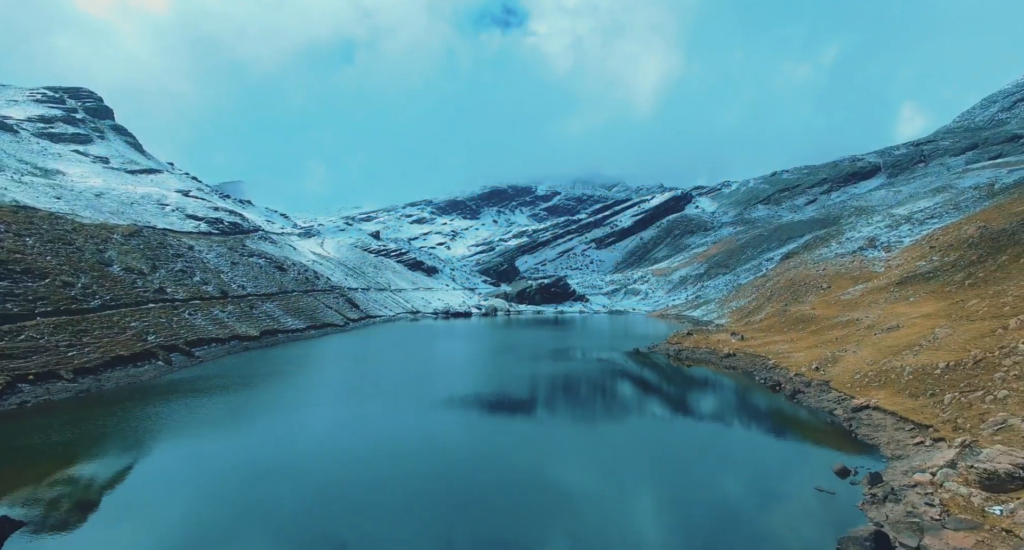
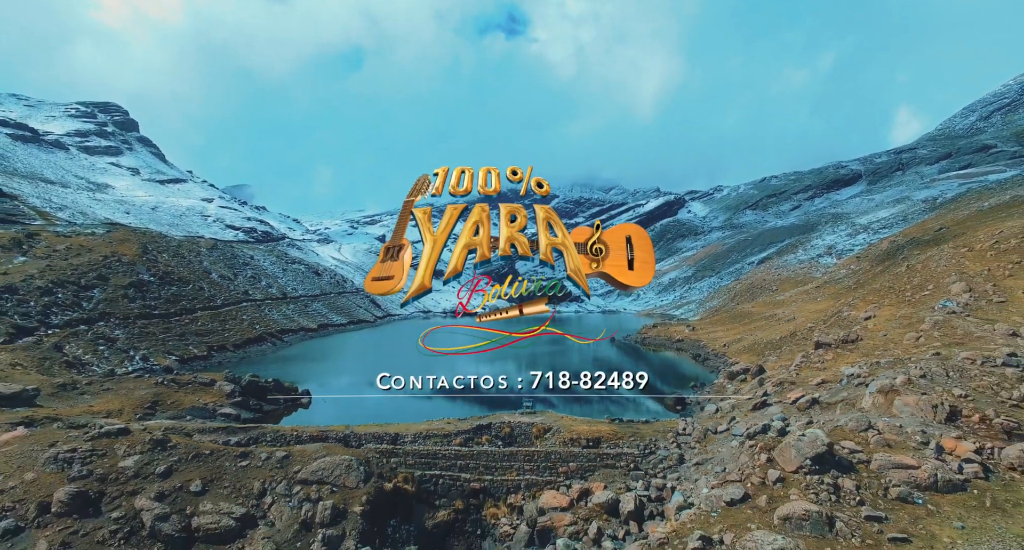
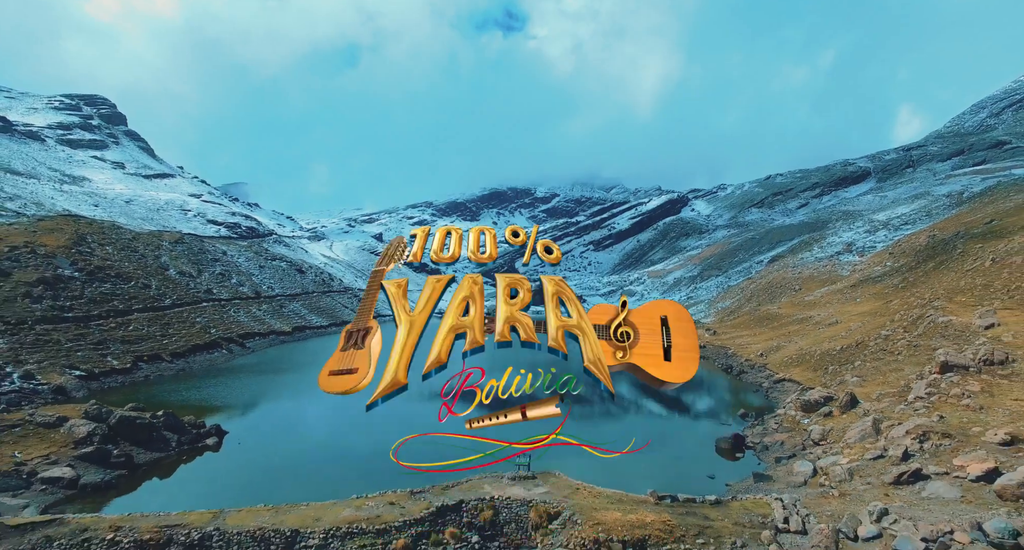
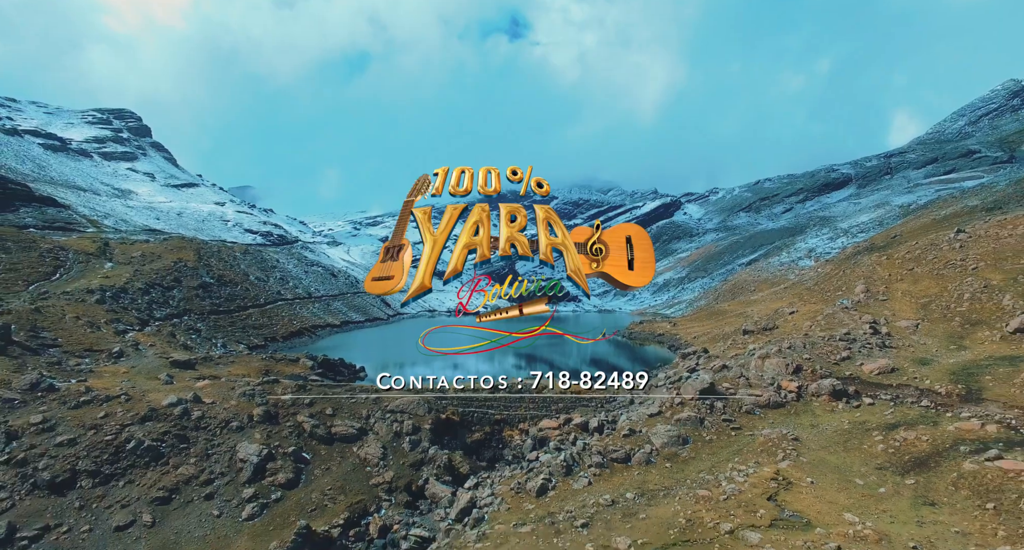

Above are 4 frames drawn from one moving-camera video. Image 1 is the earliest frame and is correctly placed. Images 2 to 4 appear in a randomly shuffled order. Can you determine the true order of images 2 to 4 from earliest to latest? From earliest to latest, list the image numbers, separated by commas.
3, 2, 4
